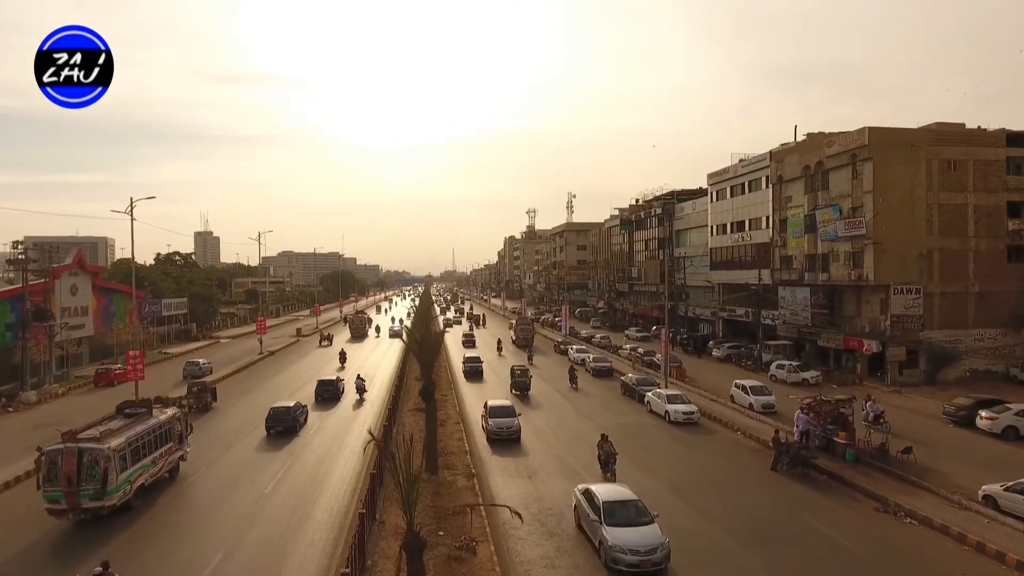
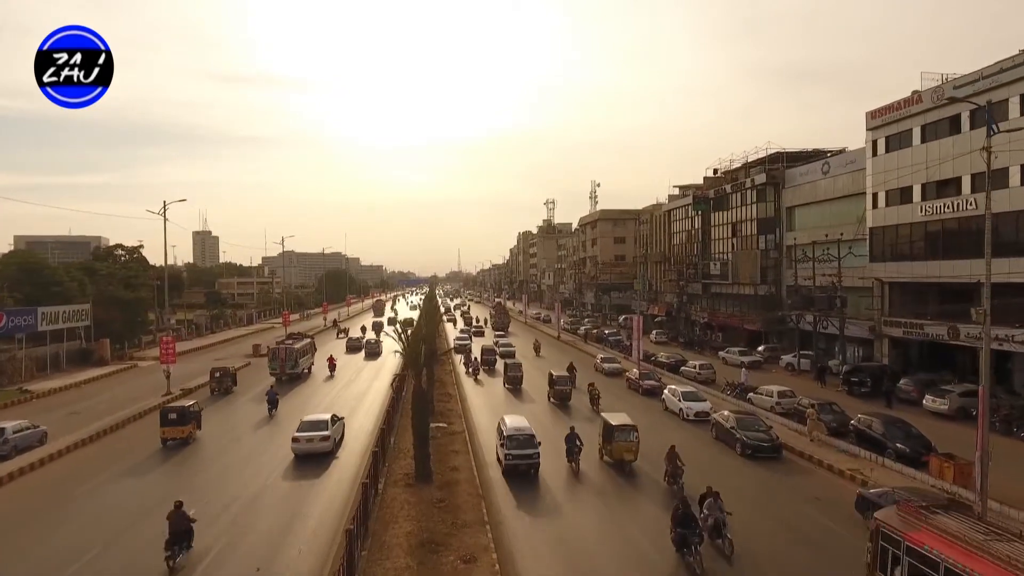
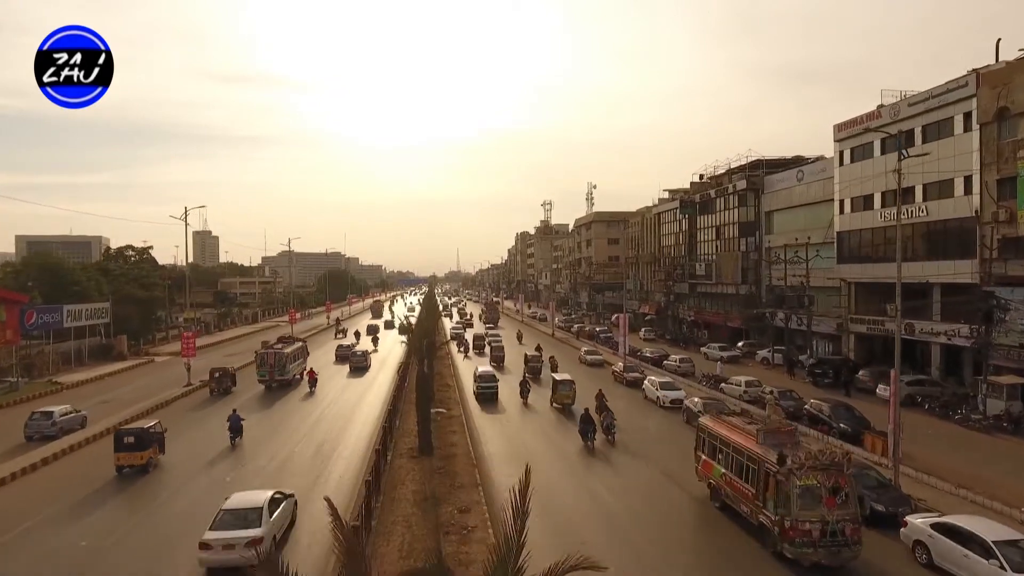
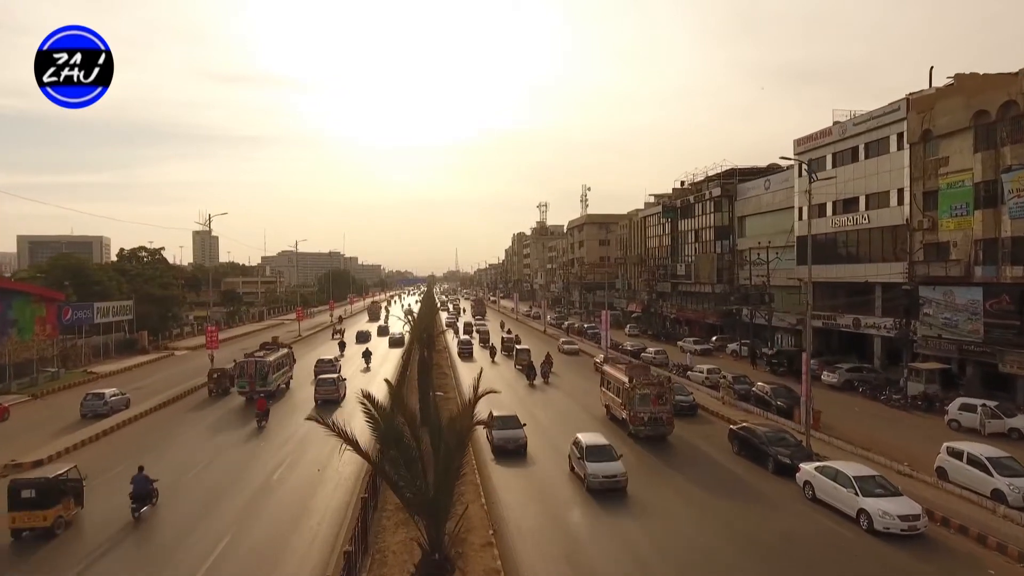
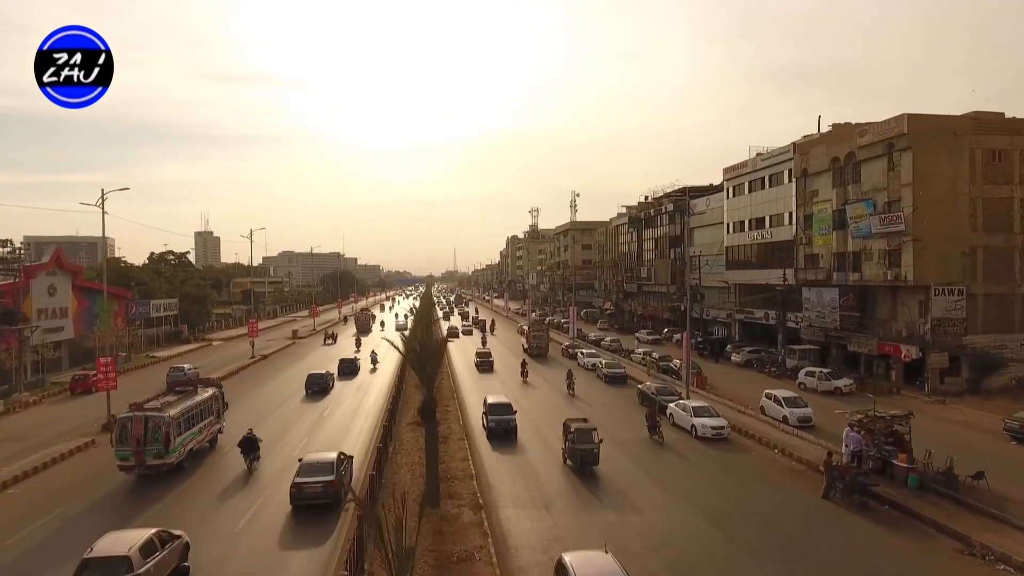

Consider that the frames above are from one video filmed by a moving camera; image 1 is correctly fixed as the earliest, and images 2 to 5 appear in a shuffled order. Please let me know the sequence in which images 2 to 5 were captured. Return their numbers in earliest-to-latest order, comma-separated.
5, 4, 3, 2
